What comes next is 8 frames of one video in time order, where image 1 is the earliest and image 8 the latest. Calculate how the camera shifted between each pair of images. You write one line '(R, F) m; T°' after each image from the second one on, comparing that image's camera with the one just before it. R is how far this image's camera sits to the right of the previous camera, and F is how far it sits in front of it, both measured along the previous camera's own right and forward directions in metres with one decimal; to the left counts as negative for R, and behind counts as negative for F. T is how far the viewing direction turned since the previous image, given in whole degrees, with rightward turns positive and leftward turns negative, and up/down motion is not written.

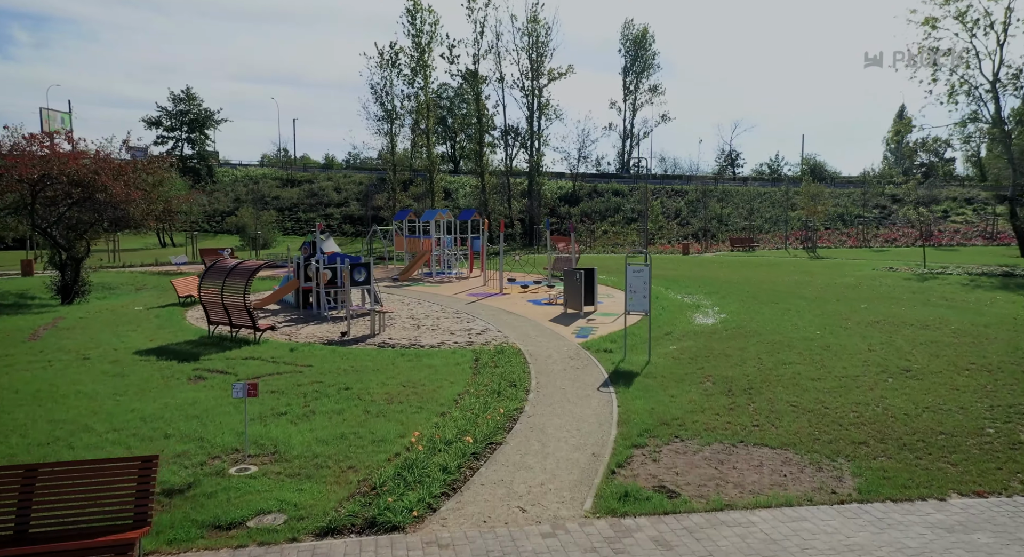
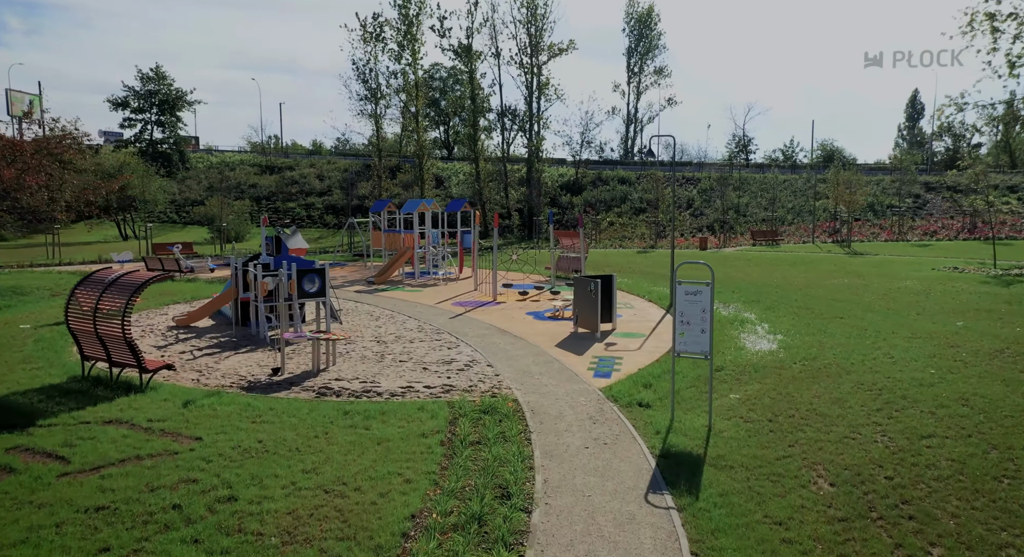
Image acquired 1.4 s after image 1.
(+0.1, +4.1) m; 0°
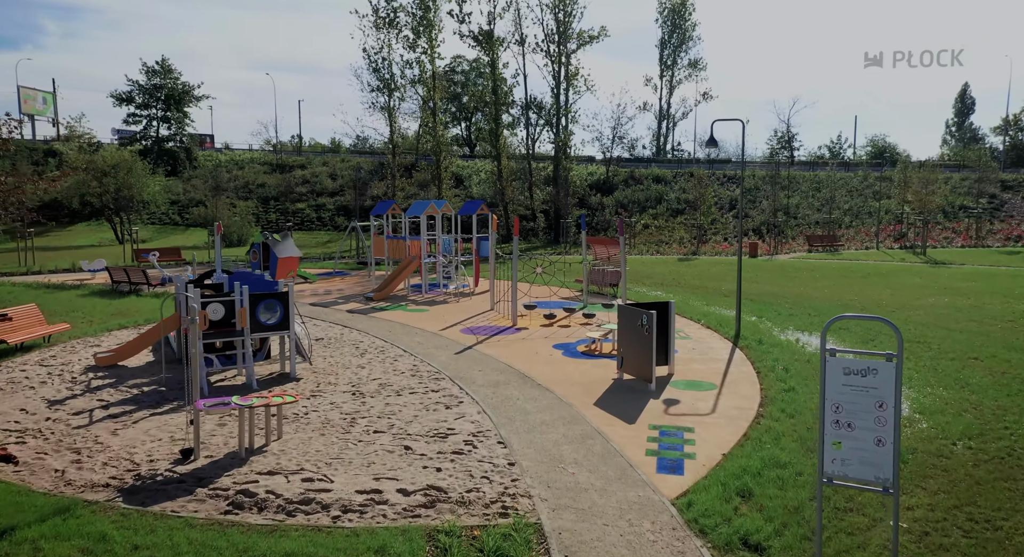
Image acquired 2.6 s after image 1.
(0.0, +3.6) m; -2°
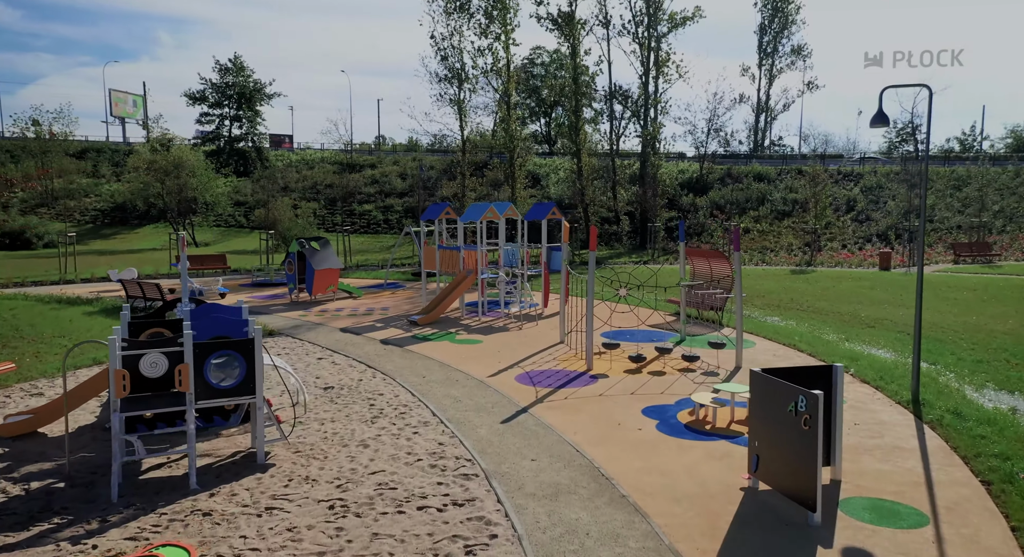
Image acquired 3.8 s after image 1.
(+0.1, +3.8) m; -7°
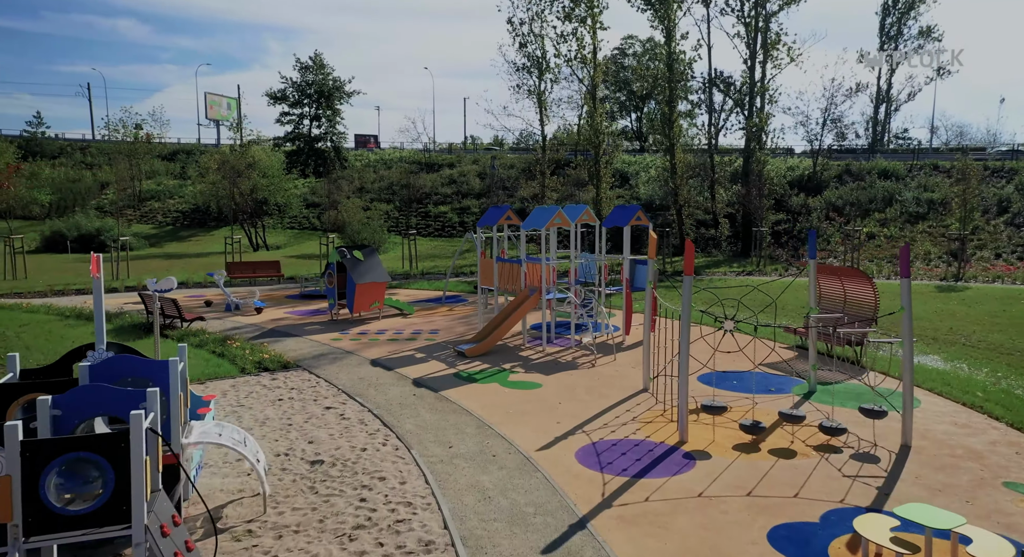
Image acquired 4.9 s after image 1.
(+0.3, +3.2) m; -8°
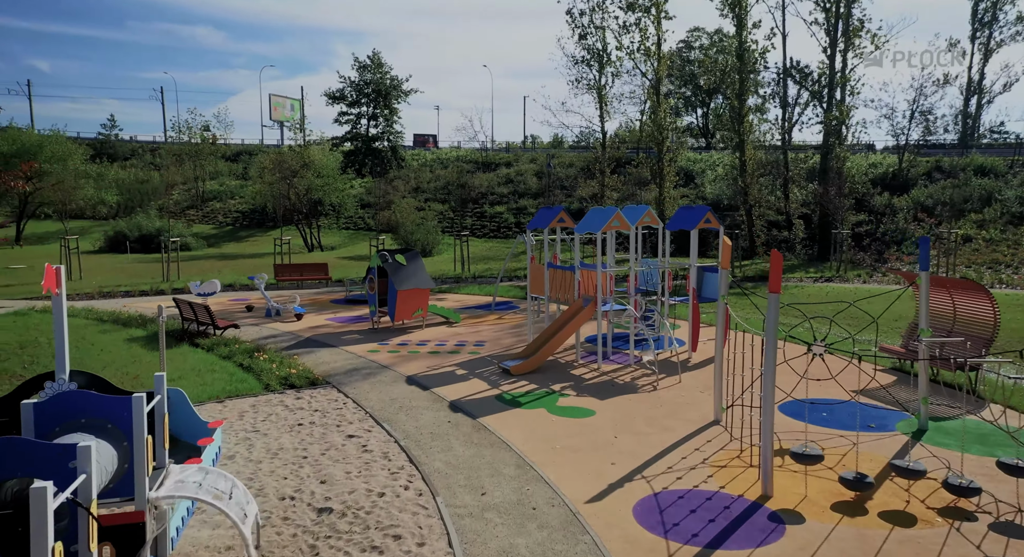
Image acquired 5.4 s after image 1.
(+0.1, +1.4) m; -5°
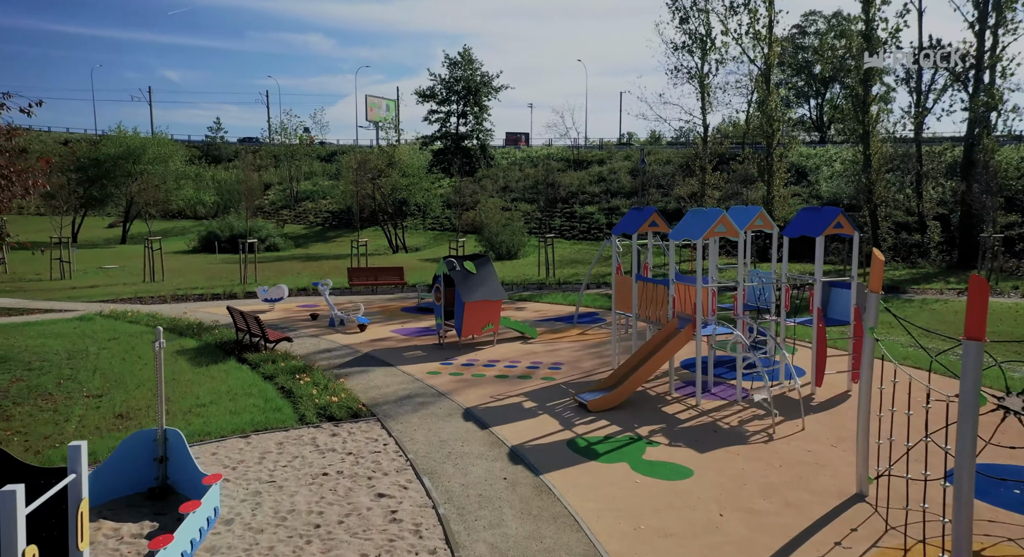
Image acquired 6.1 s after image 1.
(+0.2, +1.9) m; -8°
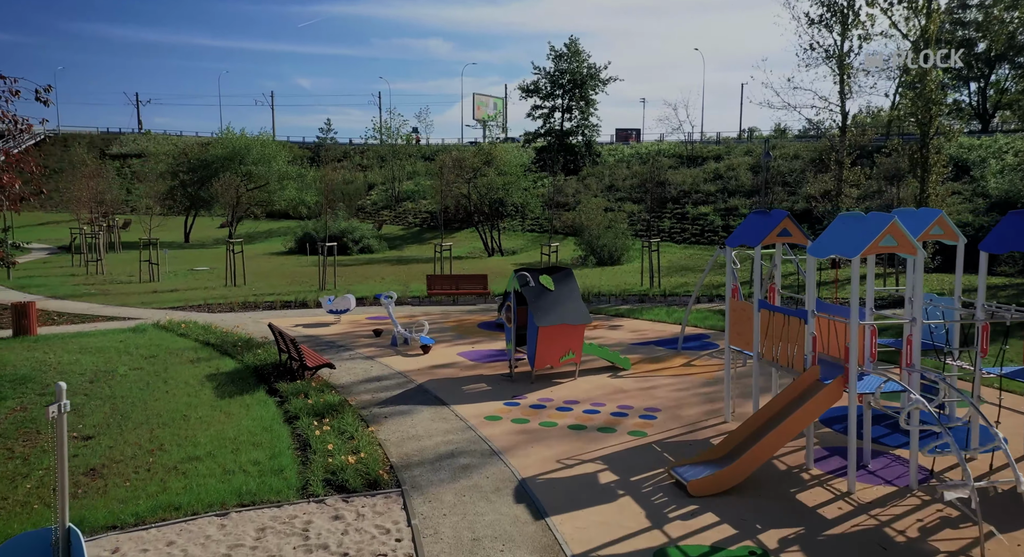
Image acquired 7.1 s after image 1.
(+0.4, +2.5) m; -9°
